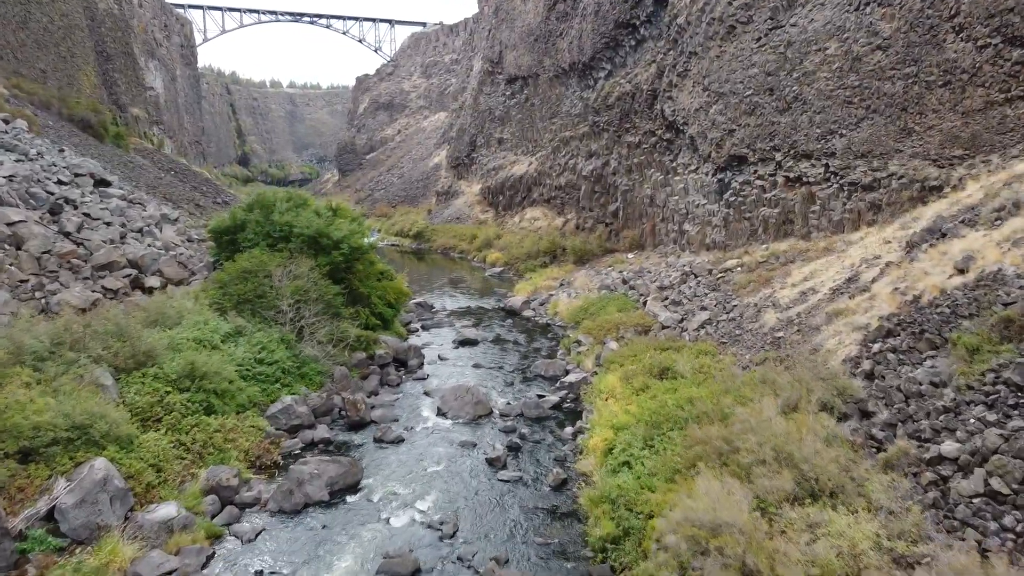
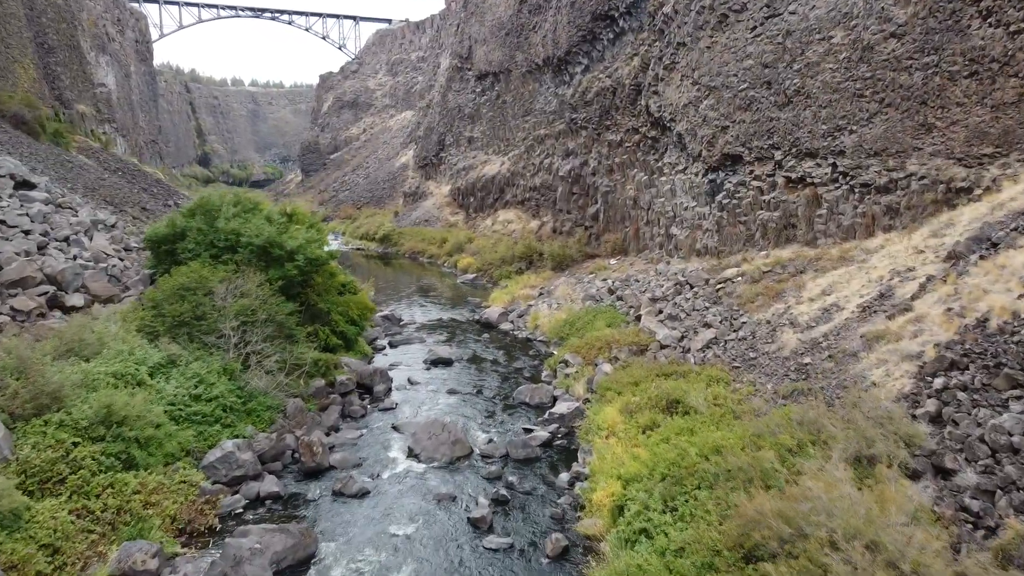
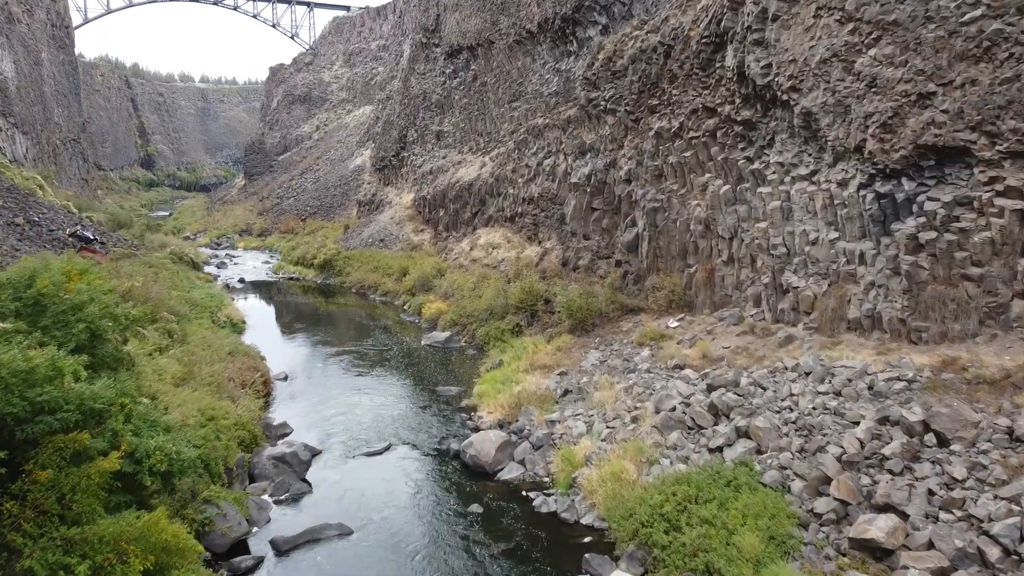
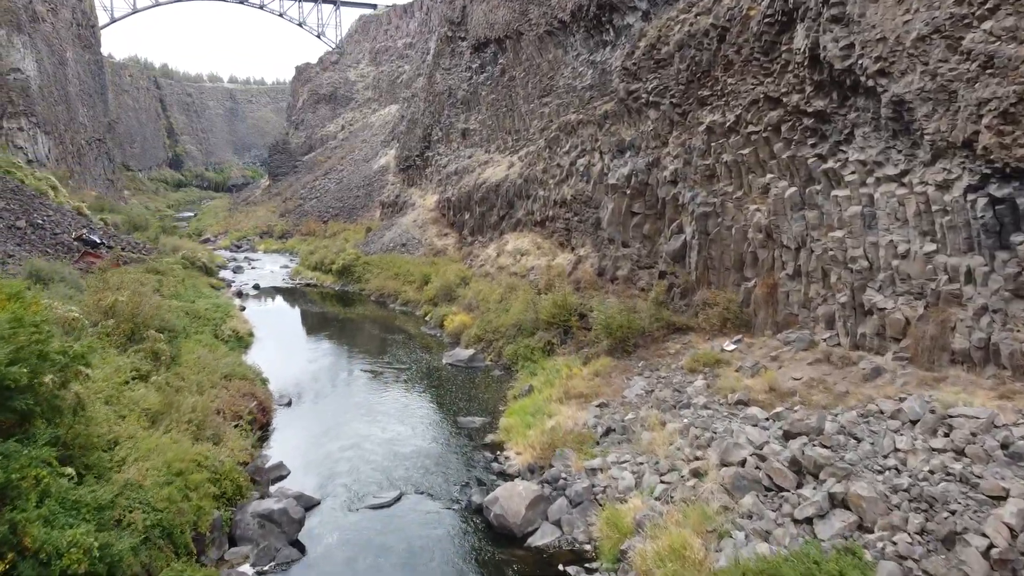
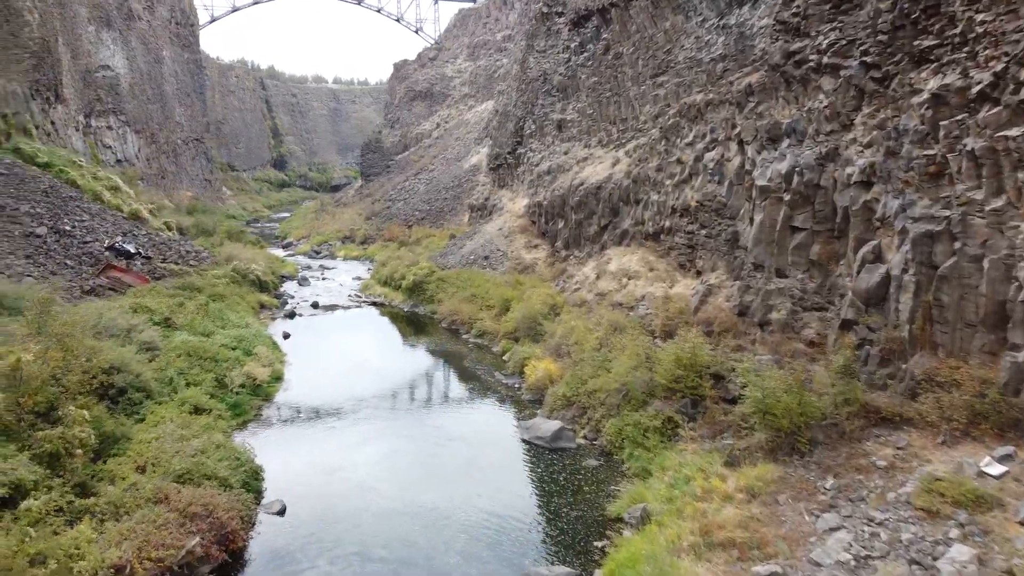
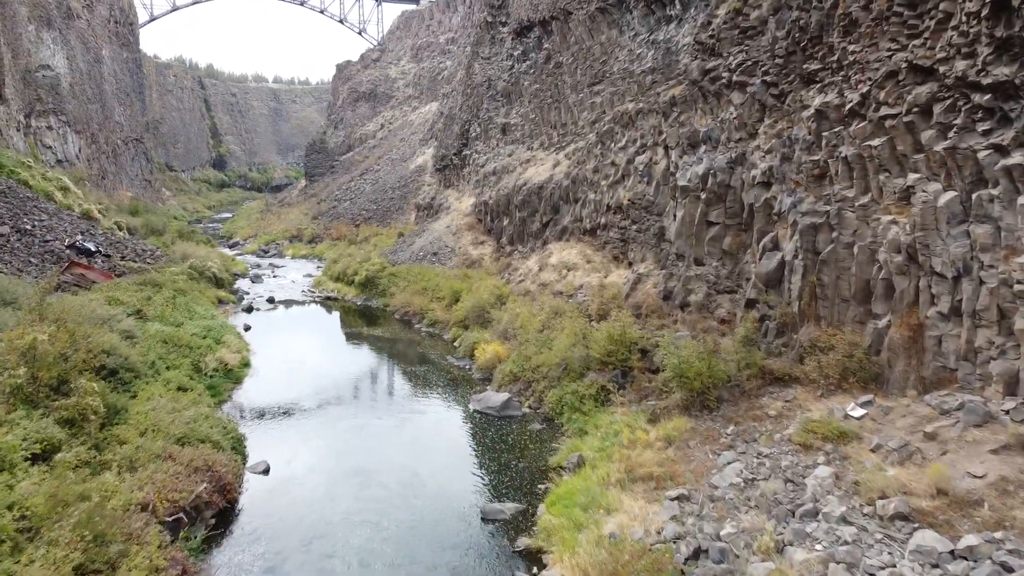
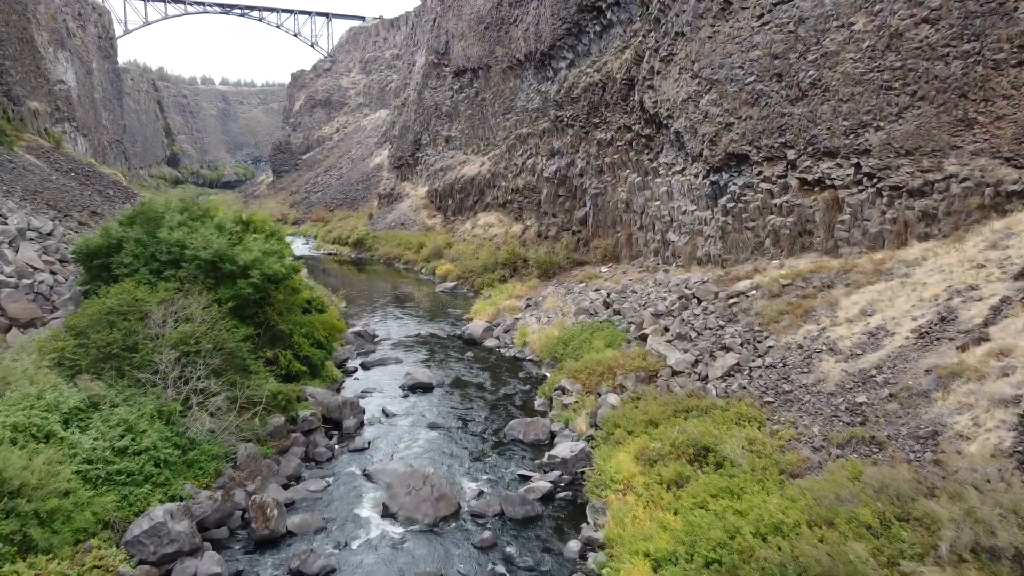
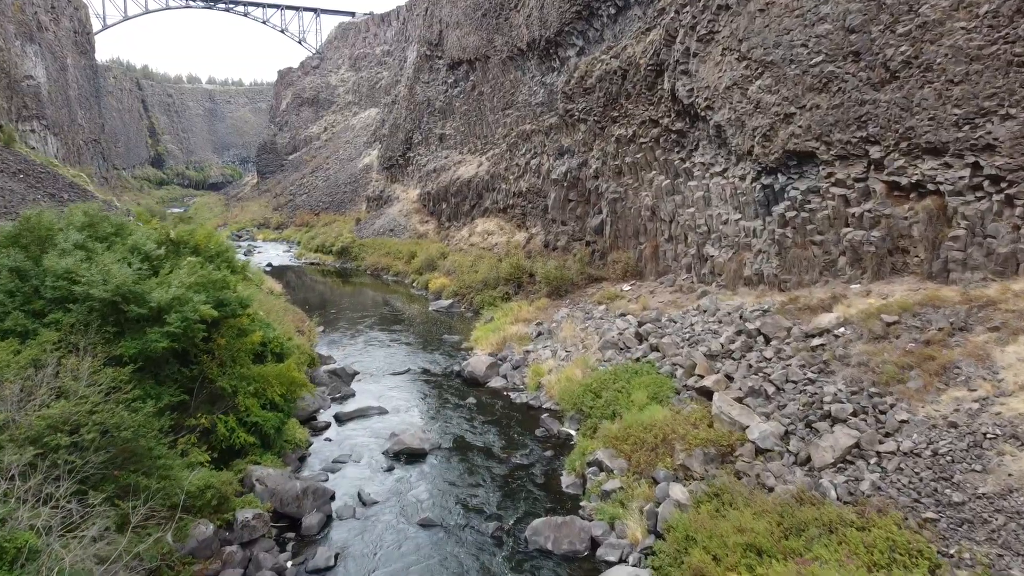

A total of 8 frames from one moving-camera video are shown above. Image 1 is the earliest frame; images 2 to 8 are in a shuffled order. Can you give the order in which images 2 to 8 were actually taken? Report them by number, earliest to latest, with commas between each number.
2, 7, 8, 3, 4, 6, 5
